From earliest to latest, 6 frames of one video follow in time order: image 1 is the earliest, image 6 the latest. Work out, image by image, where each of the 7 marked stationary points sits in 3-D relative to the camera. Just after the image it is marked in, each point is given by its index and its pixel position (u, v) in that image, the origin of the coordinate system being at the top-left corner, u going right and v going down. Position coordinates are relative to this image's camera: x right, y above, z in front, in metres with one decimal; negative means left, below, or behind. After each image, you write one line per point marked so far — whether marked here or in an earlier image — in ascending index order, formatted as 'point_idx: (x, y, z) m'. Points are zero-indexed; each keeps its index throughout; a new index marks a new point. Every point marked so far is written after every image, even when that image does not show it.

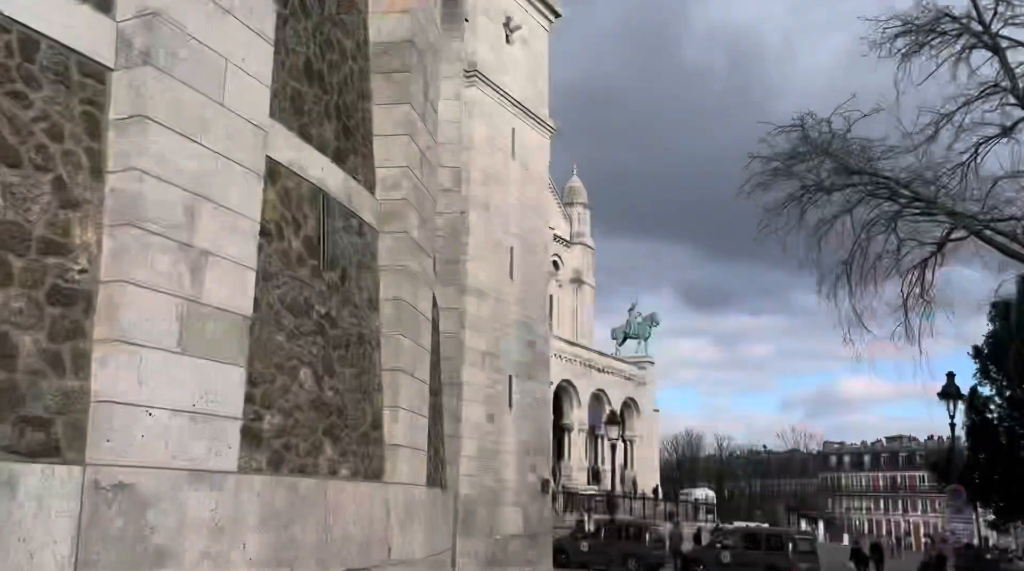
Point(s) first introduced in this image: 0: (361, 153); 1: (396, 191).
0: (-1.4, +1.3, +8.4) m
1: (-1.1, +0.9, +8.7) m
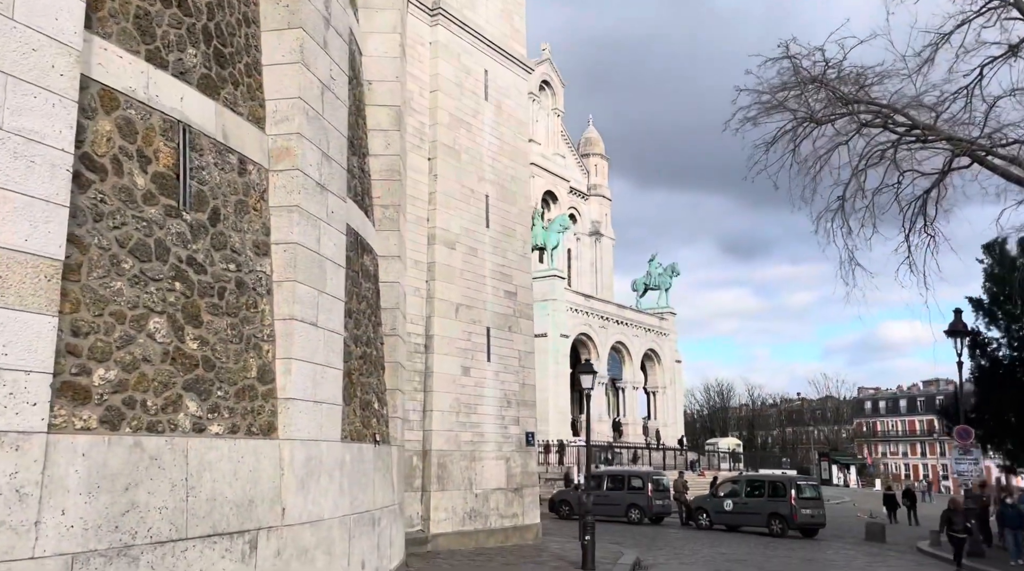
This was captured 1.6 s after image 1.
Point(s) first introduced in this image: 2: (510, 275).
0: (-2.3, +1.8, +7.7) m
1: (-2.0, +1.4, +8.0) m
2: (0.0, +0.2, +19.4) m
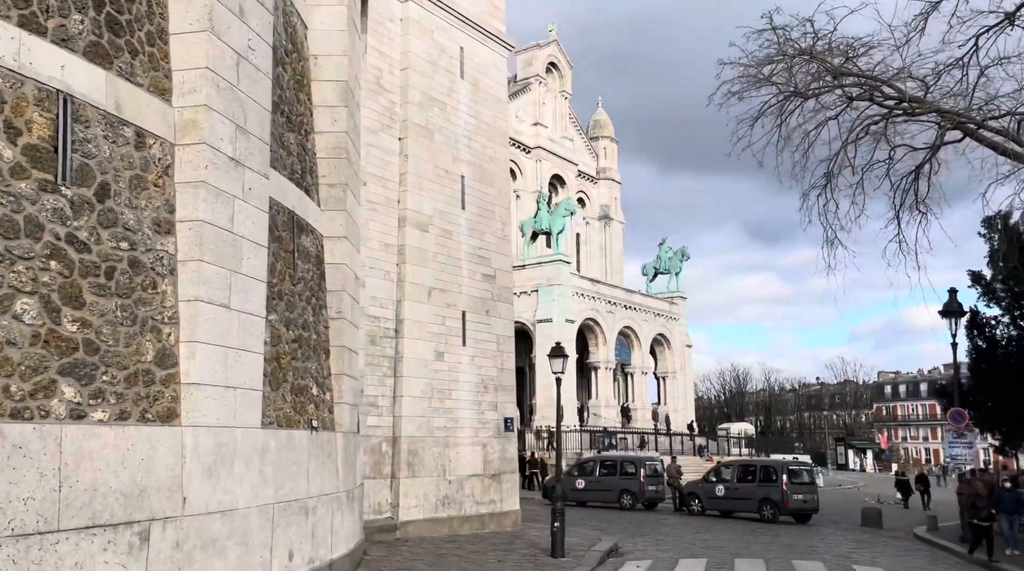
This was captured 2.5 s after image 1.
0: (-3.1, +1.9, +7.4) m
1: (-2.7, +1.6, +7.6) m
2: (-0.5, +0.6, +19.0) m
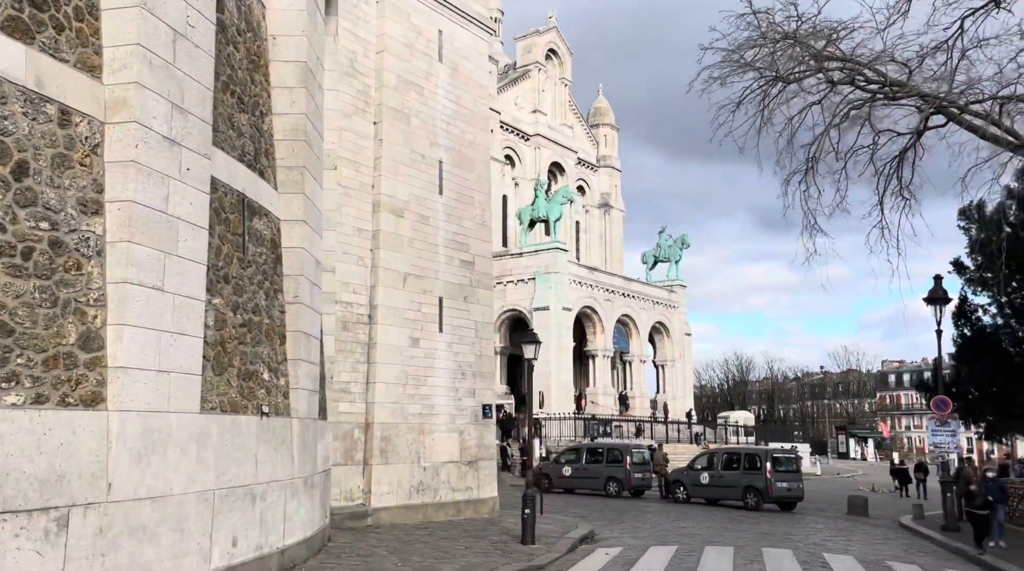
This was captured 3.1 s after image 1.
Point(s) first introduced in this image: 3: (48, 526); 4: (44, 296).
0: (-3.6, +2.1, +7.2) m
1: (-3.2, +1.8, +7.4) m
2: (-1.0, +0.9, +18.8) m
3: (-3.3, -1.7, +6.2) m
4: (-3.4, -0.1, +6.5) m
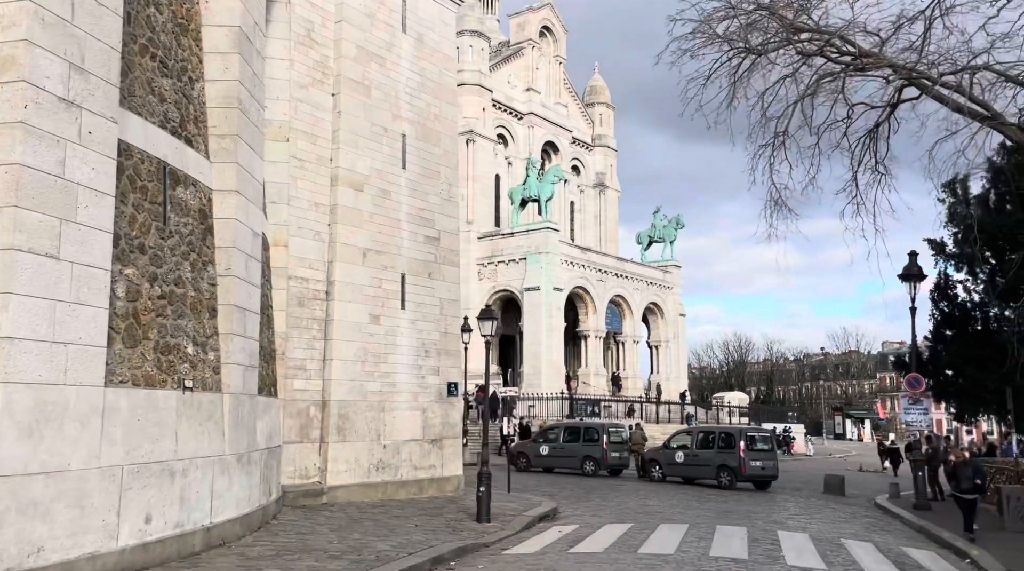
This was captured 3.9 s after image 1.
0: (-4.3, +2.3, +6.8) m
1: (-4.0, +2.0, +7.1) m
2: (-1.7, +1.4, +18.5) m
3: (-4.0, -1.4, +5.9) m
4: (-4.2, +0.2, +6.2) m
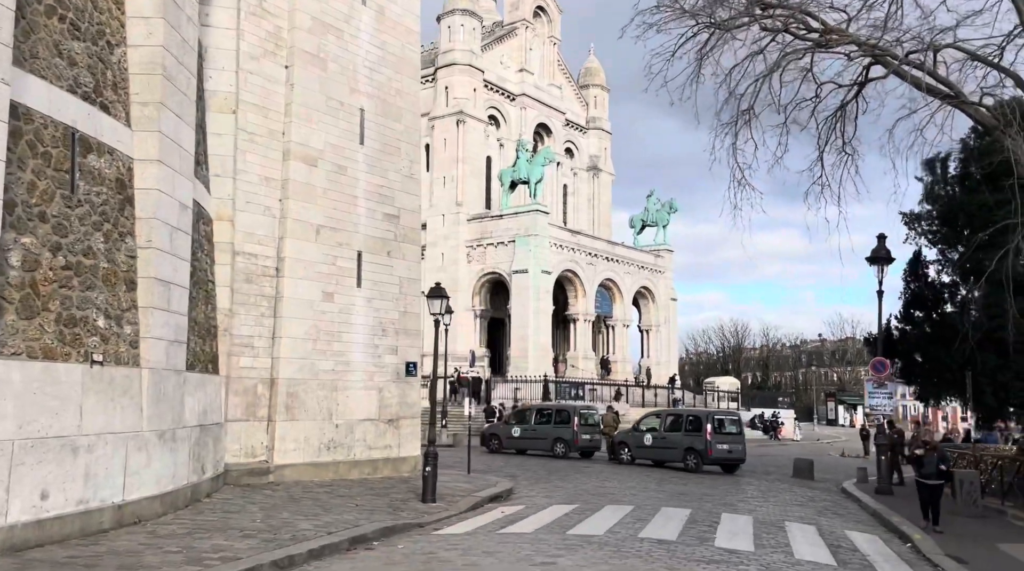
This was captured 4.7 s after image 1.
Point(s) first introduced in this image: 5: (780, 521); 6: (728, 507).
0: (-5.1, +2.6, +6.5) m
1: (-4.8, +2.3, +6.8) m
2: (-2.5, +1.8, +18.2) m
3: (-4.8, -1.2, +5.7) m
4: (-5.0, +0.4, +5.9) m
5: (+3.8, -3.3, +12.5) m
6: (+3.4, -3.5, +13.8) m
